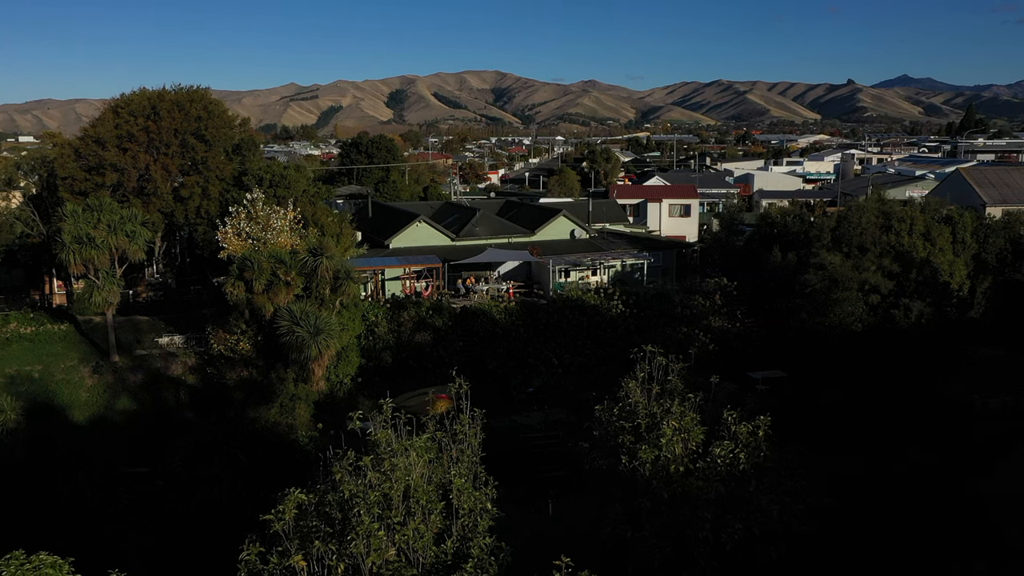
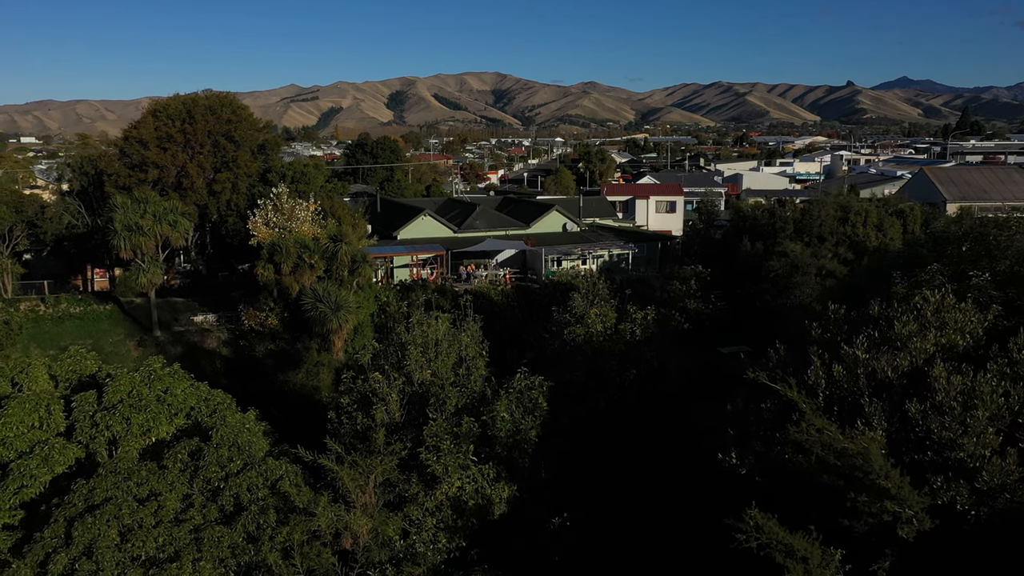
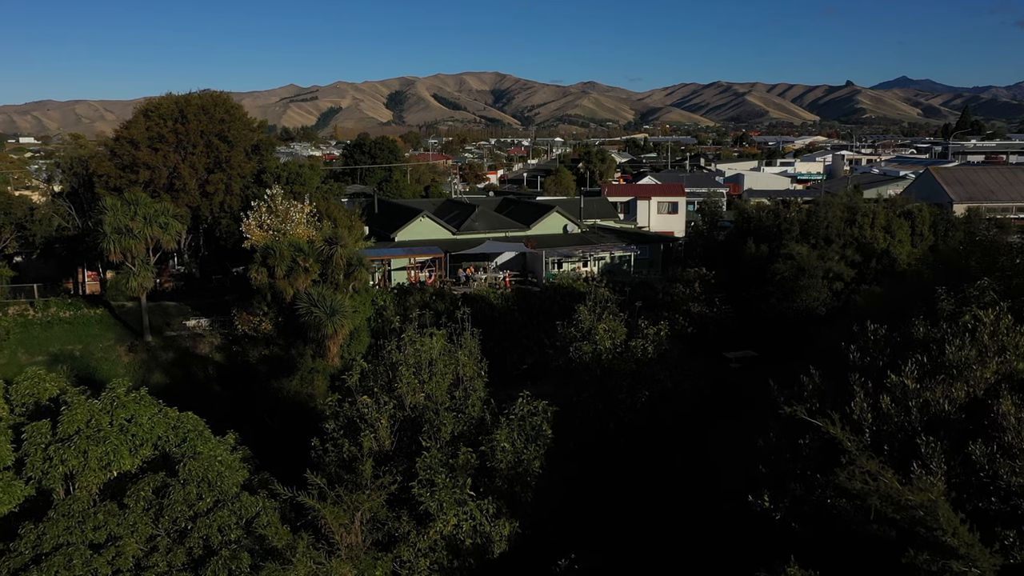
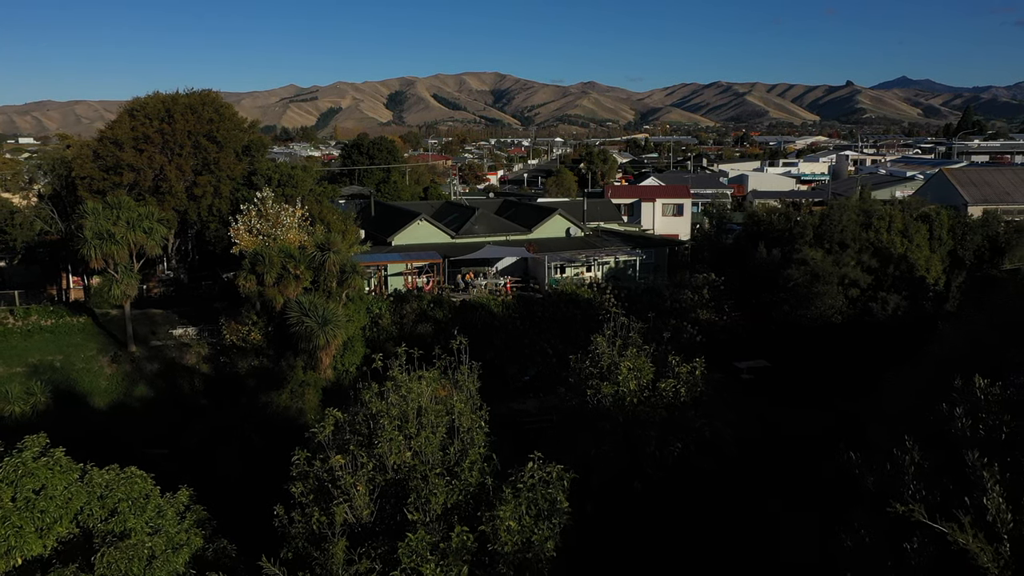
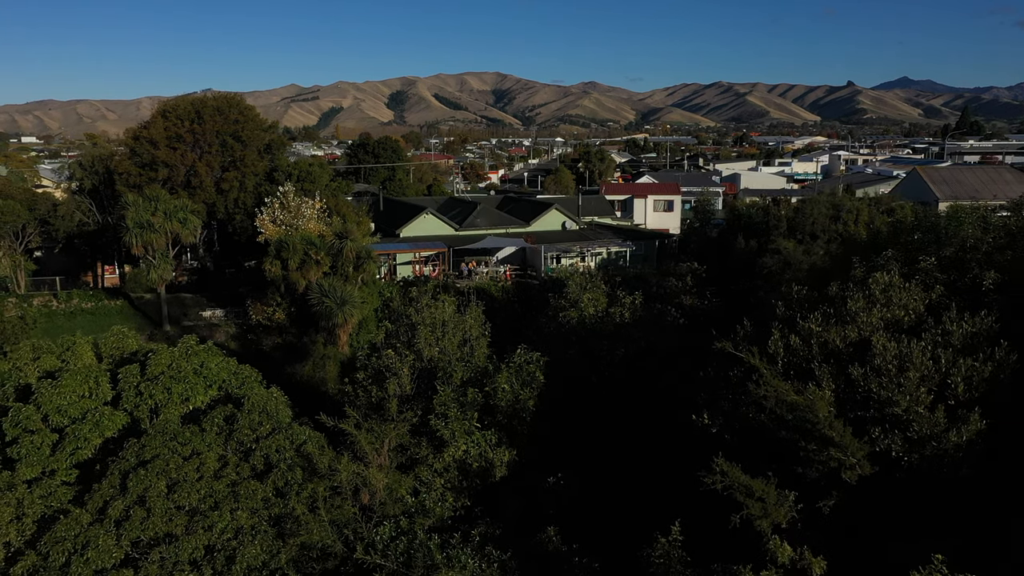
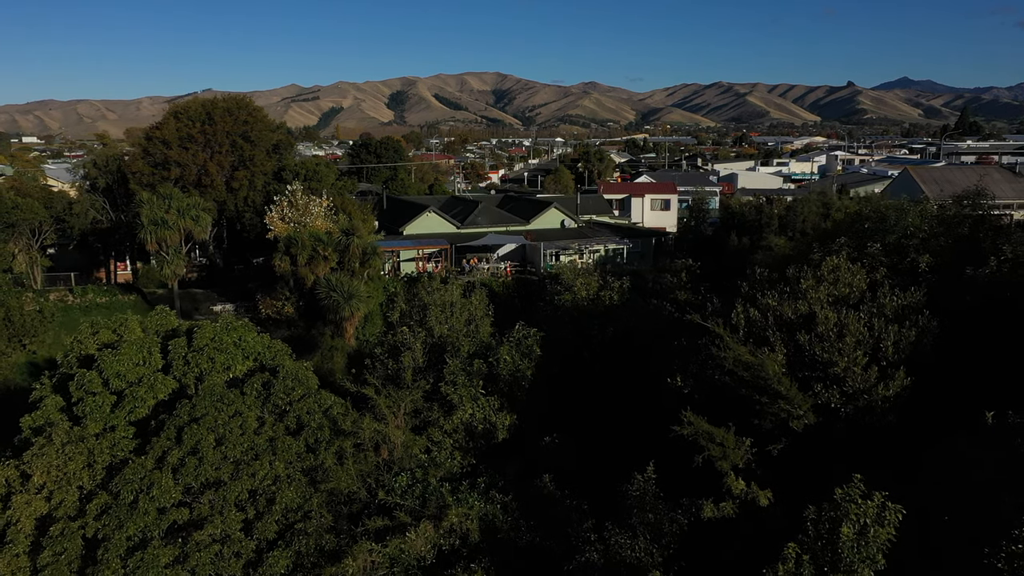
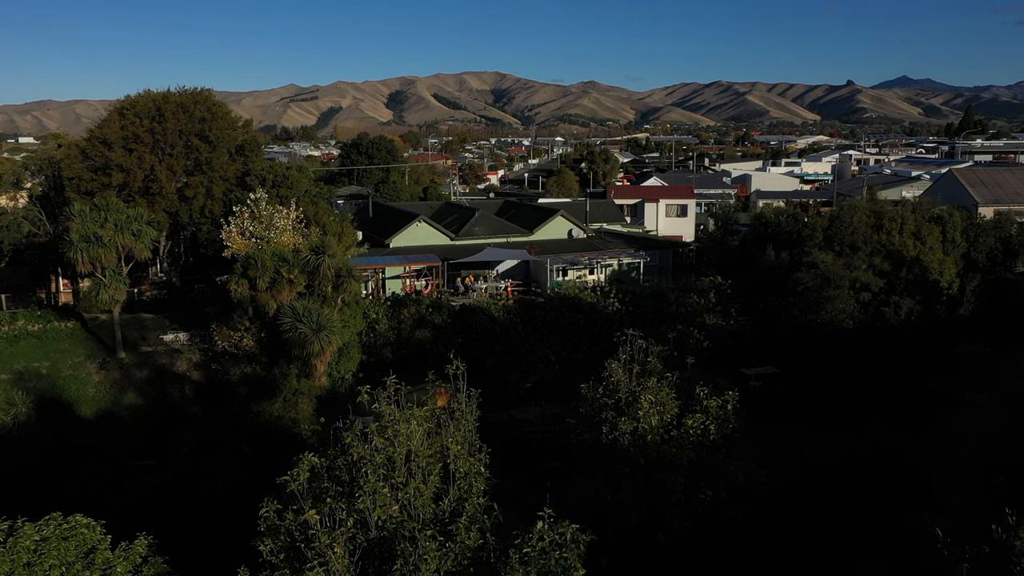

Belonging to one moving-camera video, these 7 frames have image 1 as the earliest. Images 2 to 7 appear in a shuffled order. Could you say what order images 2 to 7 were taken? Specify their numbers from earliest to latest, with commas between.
7, 4, 3, 2, 5, 6
